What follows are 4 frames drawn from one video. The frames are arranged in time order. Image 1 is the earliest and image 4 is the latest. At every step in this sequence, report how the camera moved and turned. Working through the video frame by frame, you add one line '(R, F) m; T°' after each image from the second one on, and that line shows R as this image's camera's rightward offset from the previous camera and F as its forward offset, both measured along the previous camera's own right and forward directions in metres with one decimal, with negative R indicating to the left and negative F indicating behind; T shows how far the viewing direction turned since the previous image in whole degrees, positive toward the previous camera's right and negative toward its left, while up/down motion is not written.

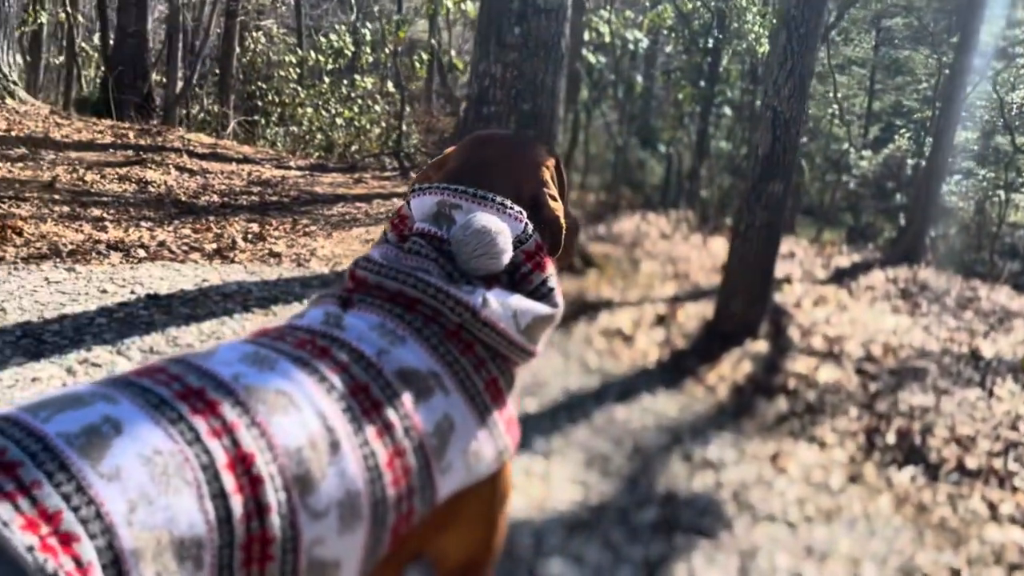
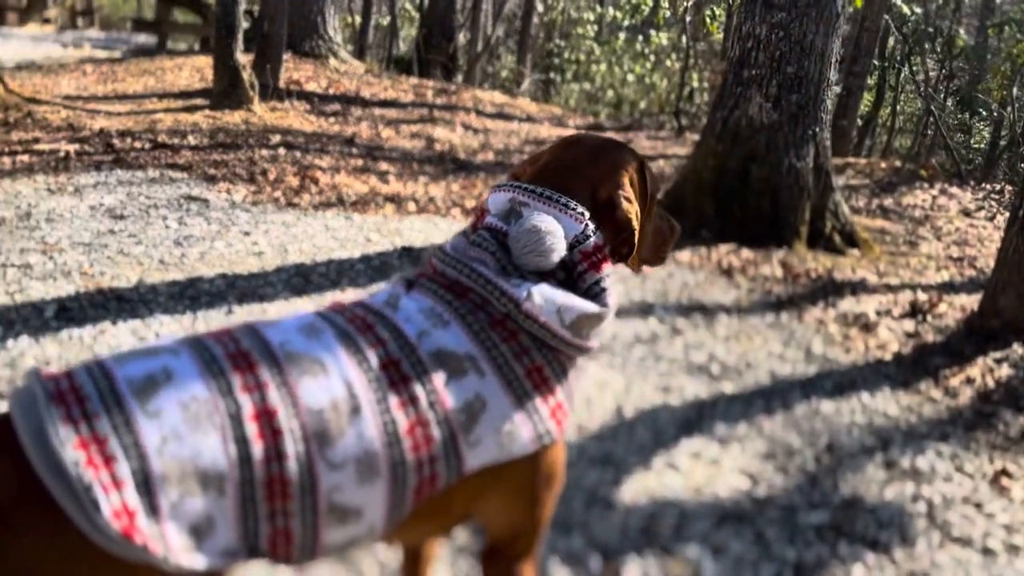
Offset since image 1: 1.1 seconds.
(+0.5, 0.0) m; -19°
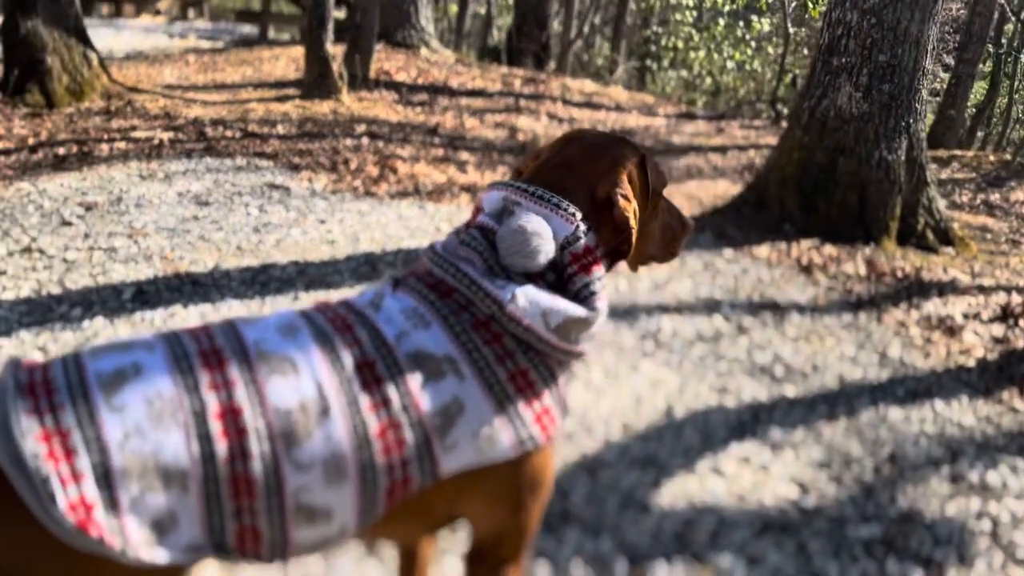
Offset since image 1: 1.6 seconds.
(+0.2, +0.1) m; -6°
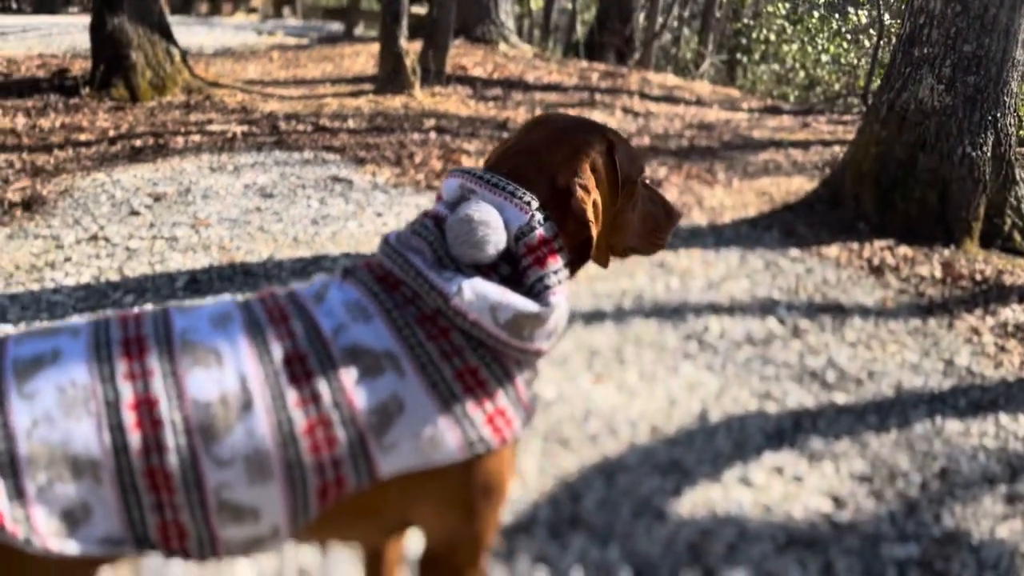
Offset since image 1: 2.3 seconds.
(+0.3, +0.1) m; -6°
